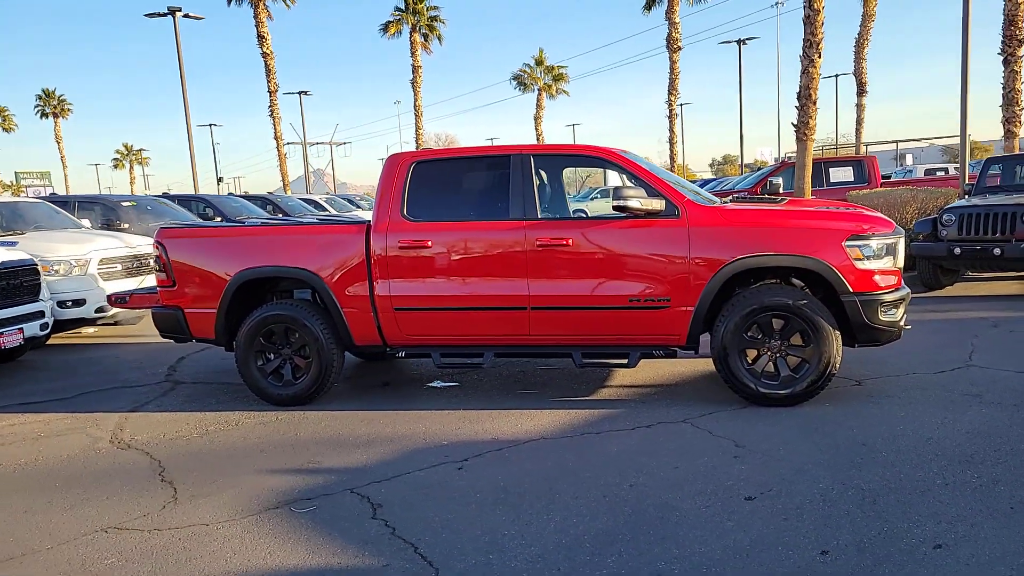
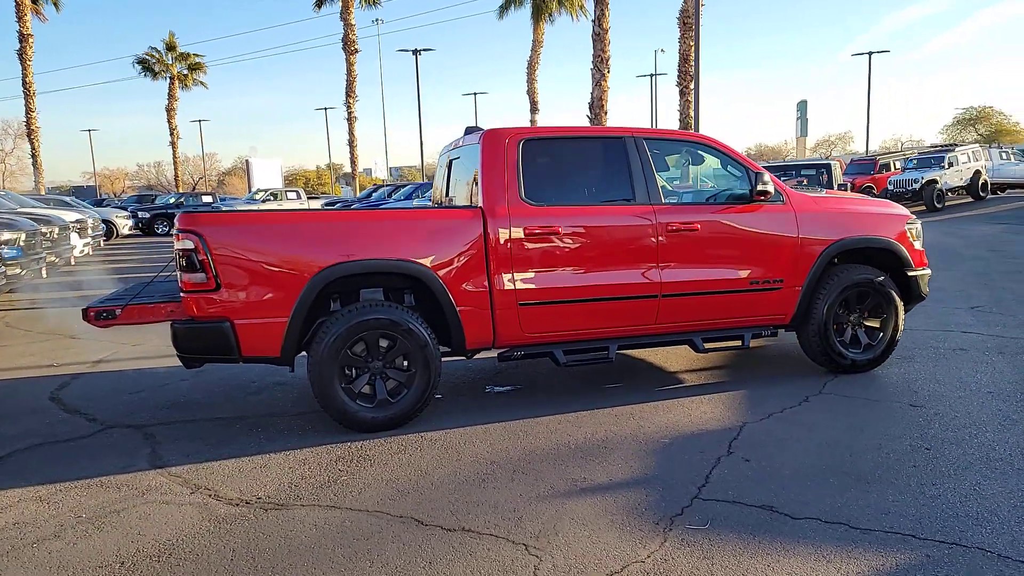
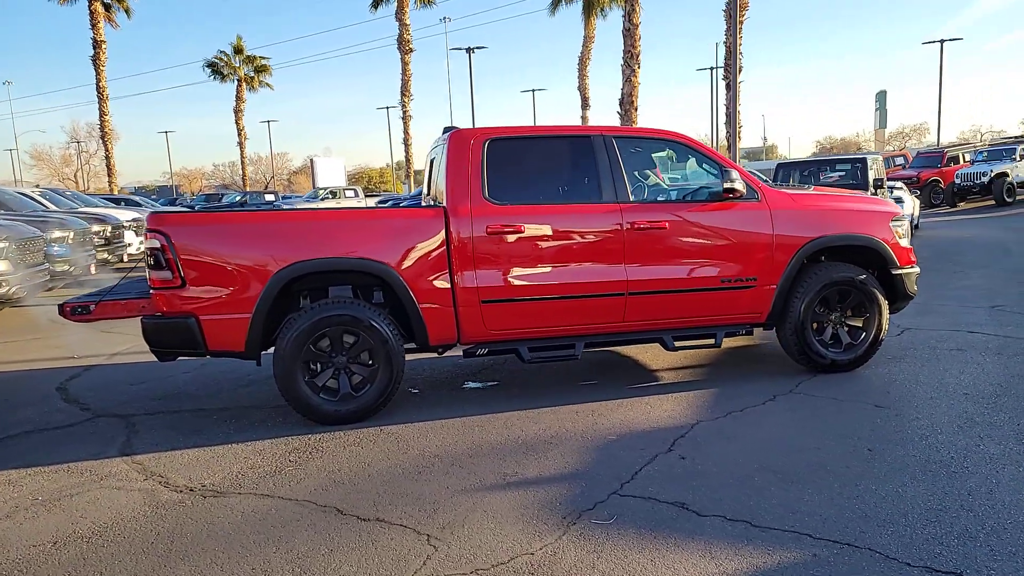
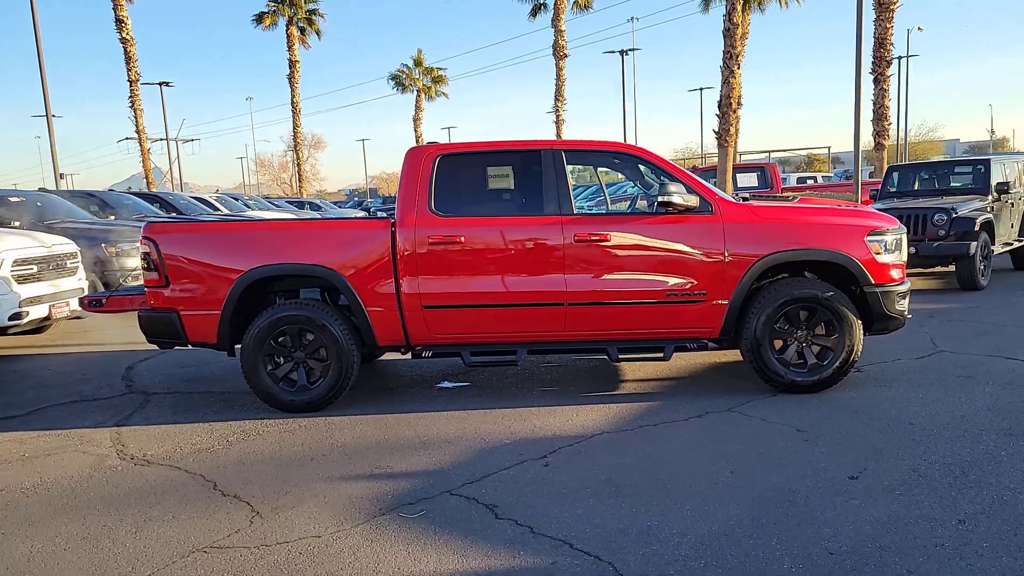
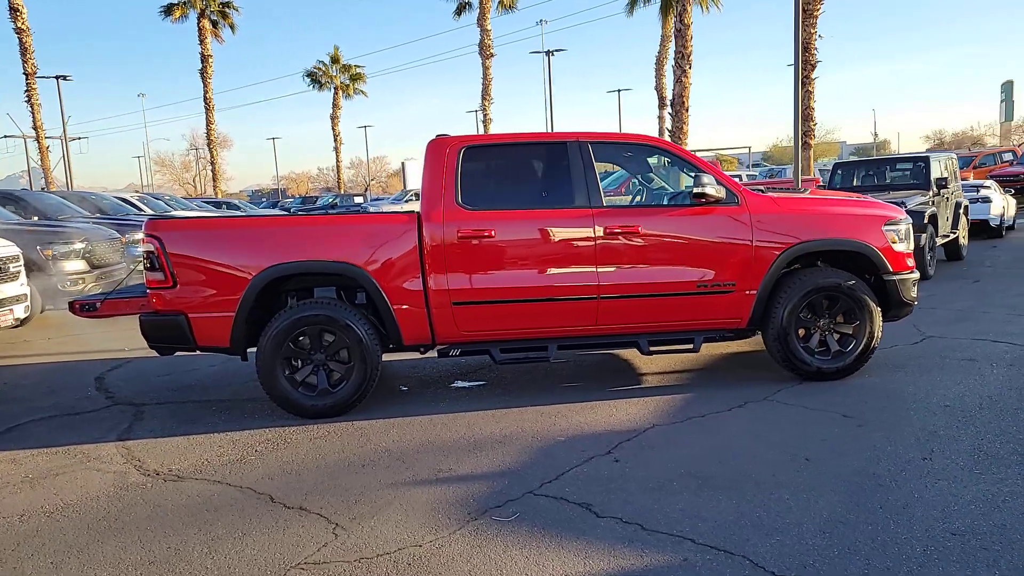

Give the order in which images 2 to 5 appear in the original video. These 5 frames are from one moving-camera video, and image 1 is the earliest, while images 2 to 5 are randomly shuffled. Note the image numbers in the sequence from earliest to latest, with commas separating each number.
4, 5, 3, 2
